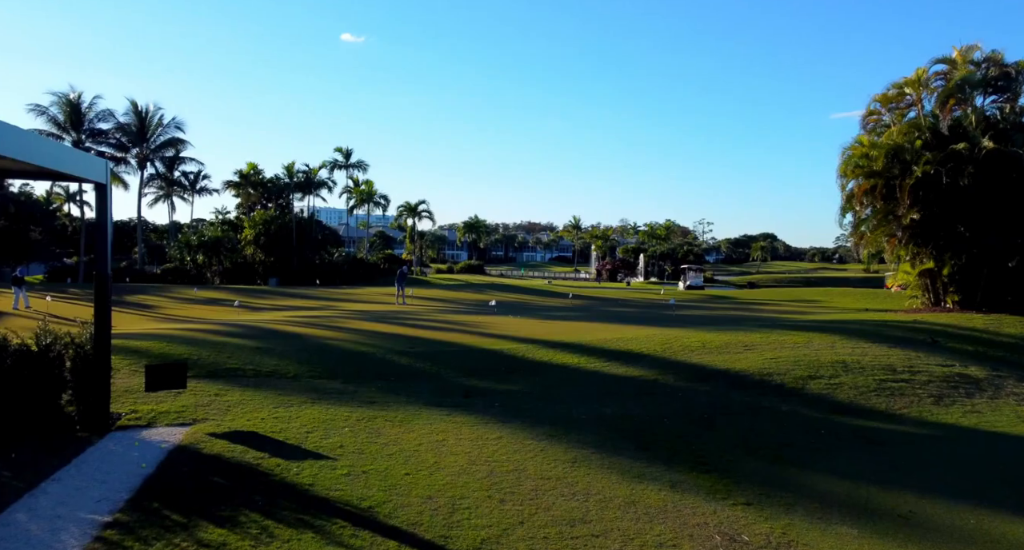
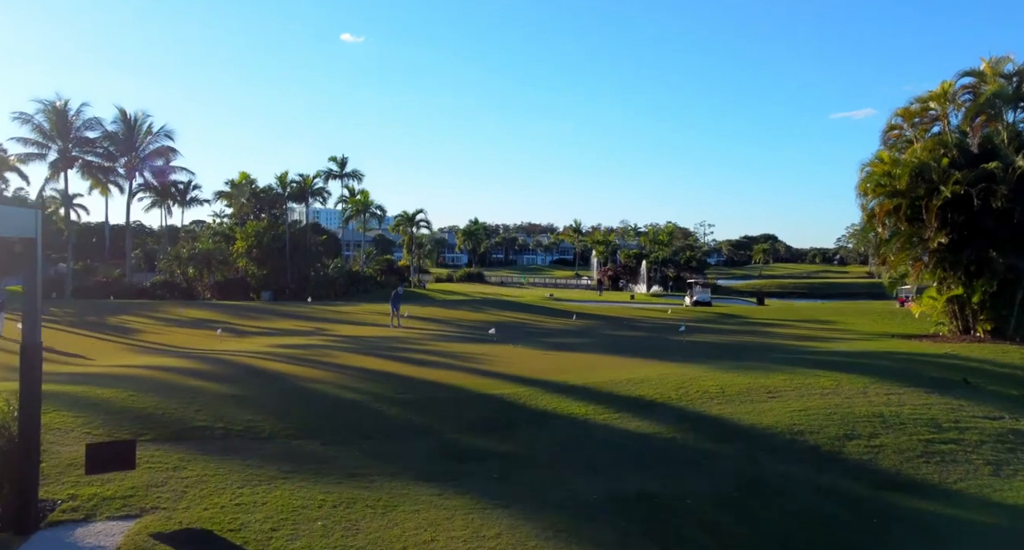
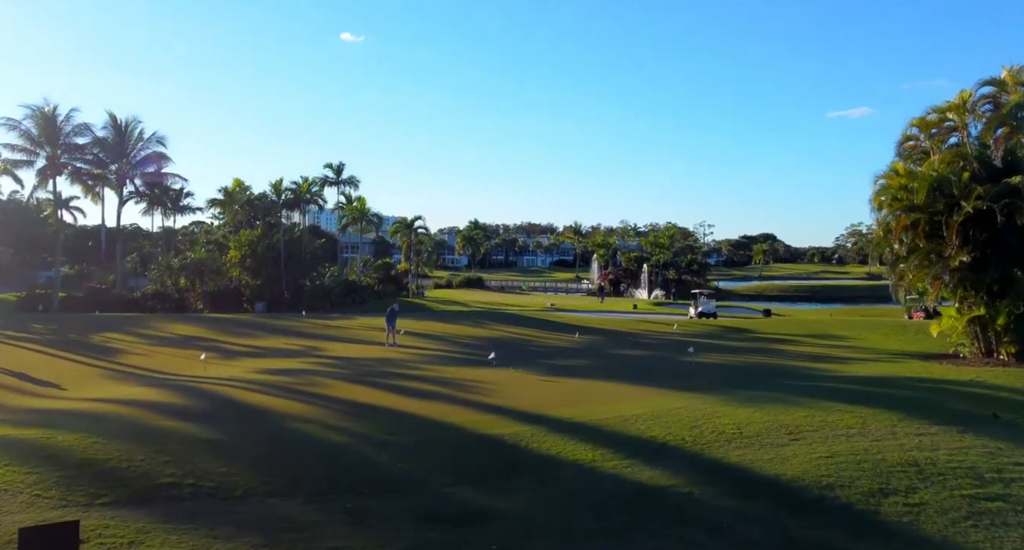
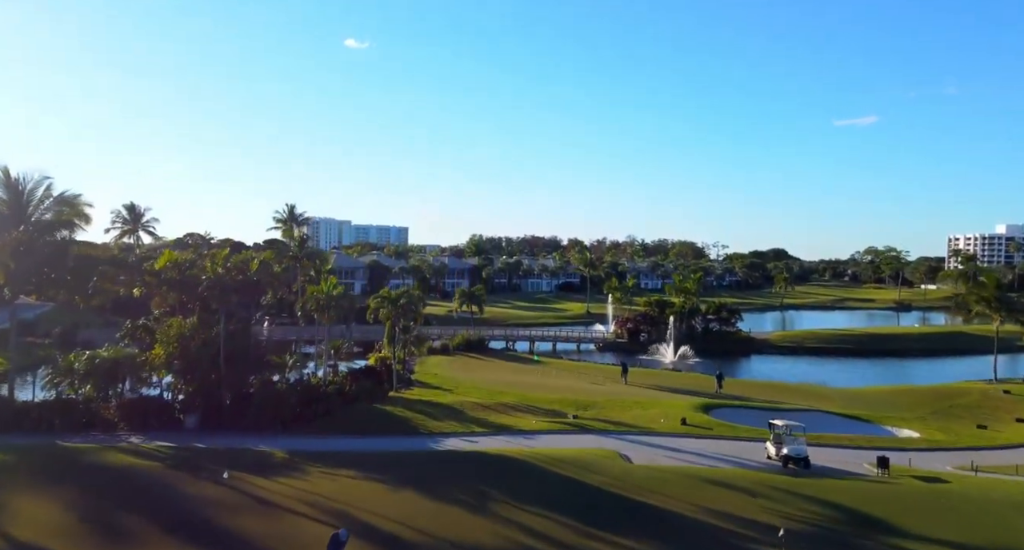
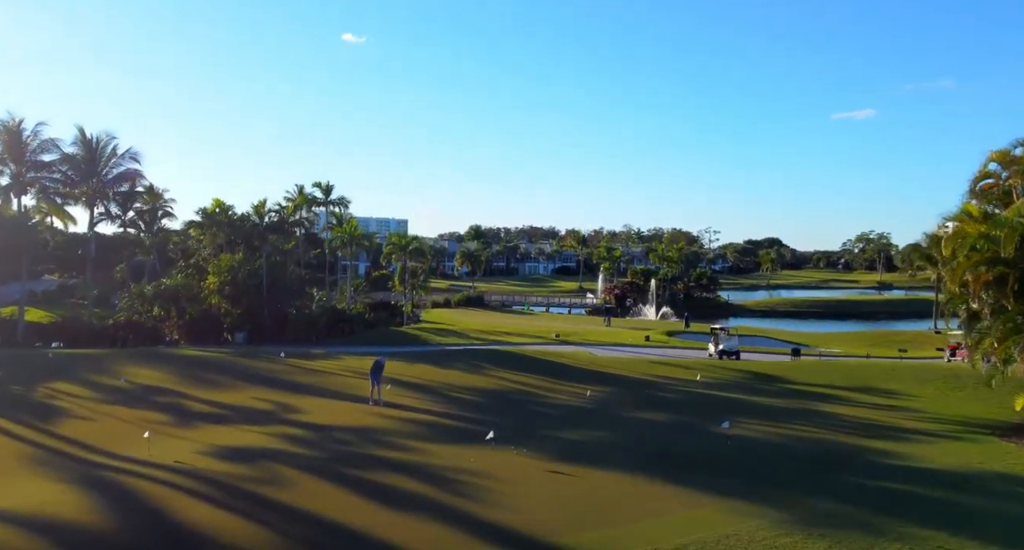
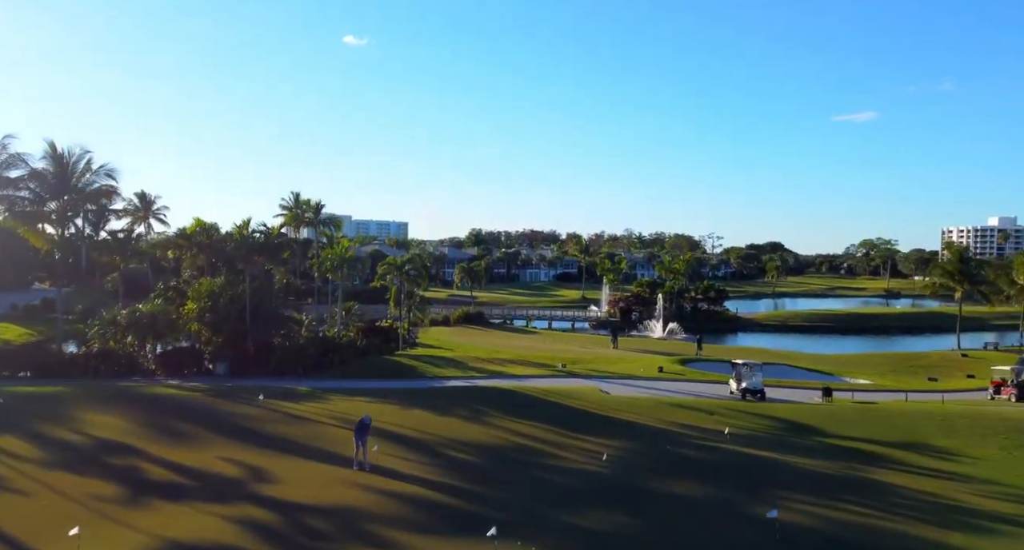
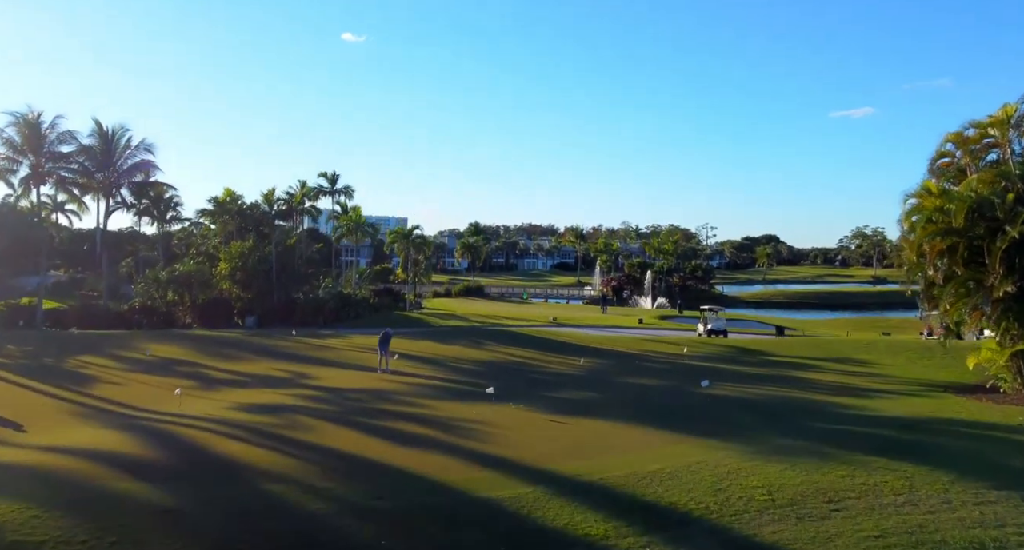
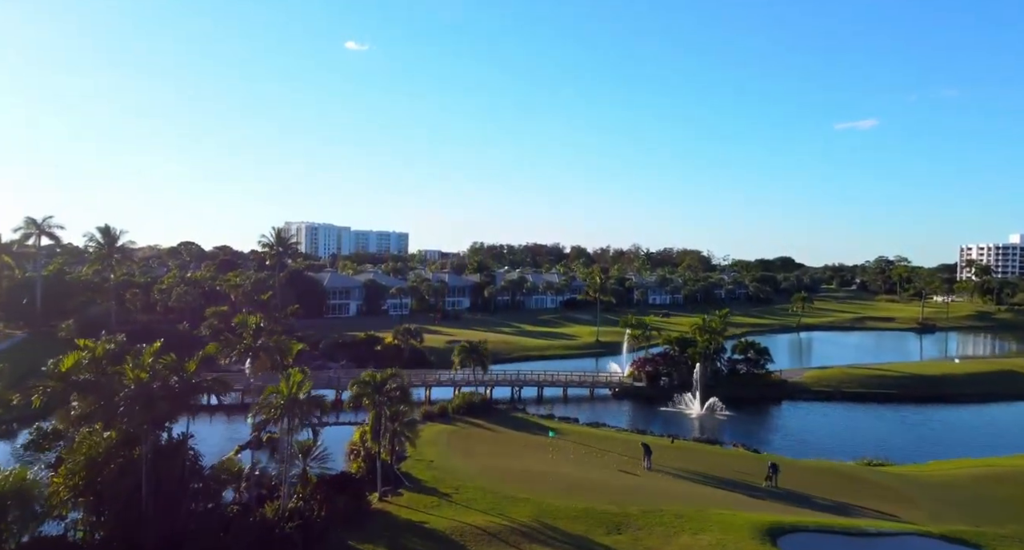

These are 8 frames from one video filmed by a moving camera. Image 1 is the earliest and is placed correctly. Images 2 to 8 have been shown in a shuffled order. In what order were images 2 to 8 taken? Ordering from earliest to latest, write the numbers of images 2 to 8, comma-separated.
2, 3, 7, 5, 6, 4, 8
